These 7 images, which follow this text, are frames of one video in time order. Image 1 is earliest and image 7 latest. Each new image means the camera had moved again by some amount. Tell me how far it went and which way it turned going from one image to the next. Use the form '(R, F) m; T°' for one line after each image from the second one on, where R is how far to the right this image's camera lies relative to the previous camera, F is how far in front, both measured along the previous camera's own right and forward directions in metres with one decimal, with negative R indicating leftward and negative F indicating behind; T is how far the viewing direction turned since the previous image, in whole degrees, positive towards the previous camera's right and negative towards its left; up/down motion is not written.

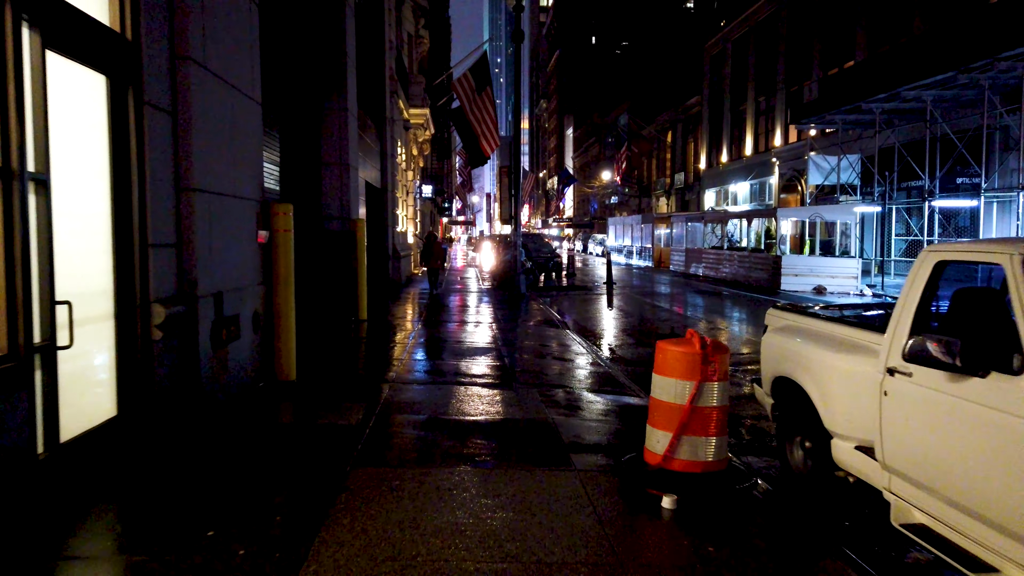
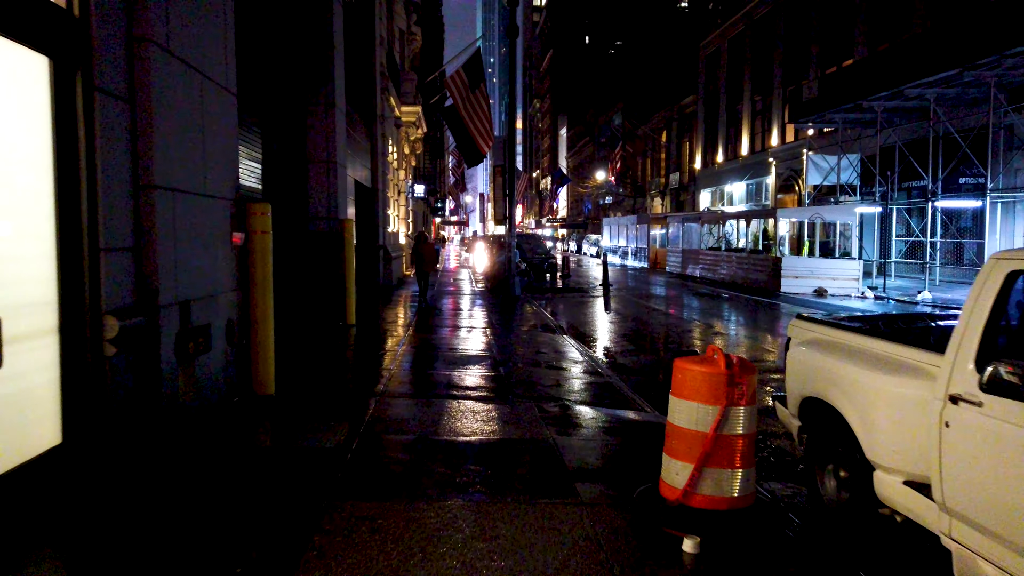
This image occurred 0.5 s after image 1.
(0.0, +0.6) m; +1°
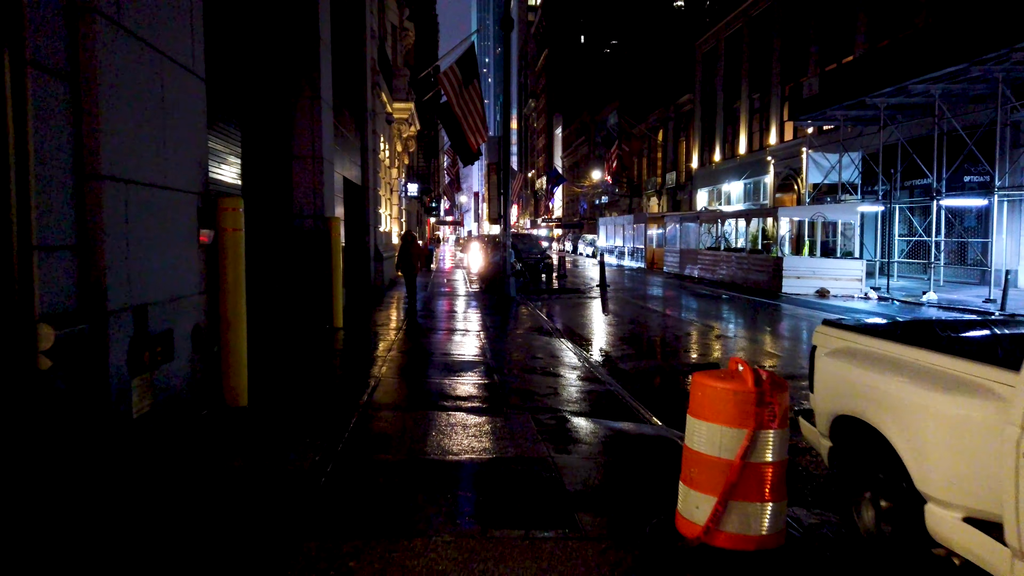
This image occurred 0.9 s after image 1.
(0.0, +0.6) m; 0°
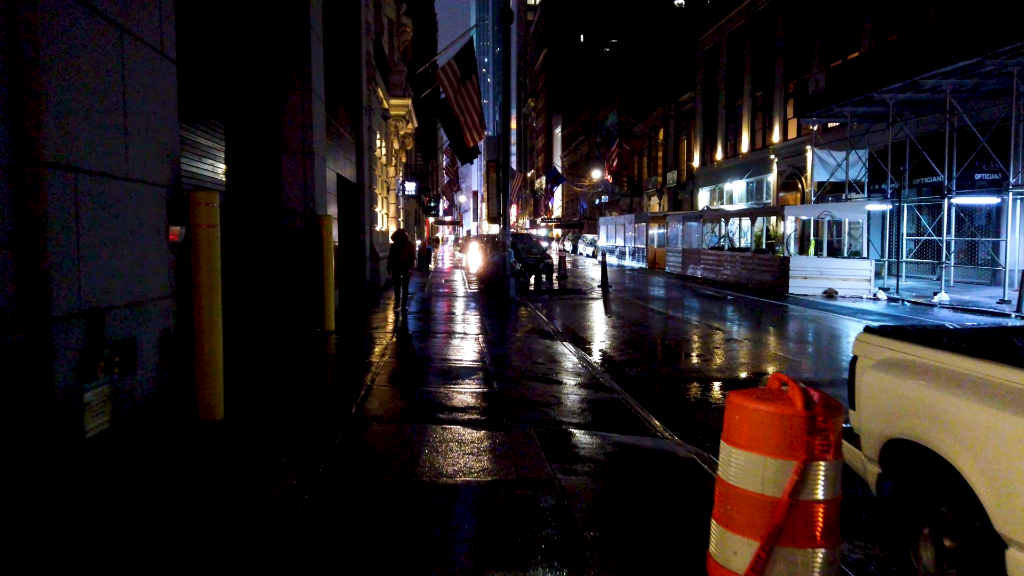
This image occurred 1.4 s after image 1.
(0.0, +0.6) m; 0°
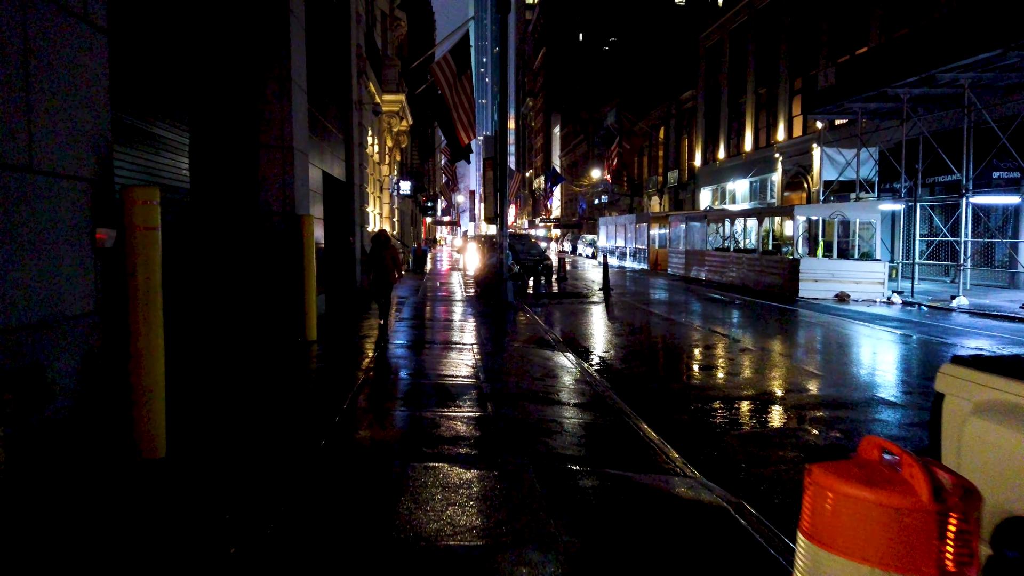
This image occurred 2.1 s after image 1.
(0.0, +1.0) m; 0°
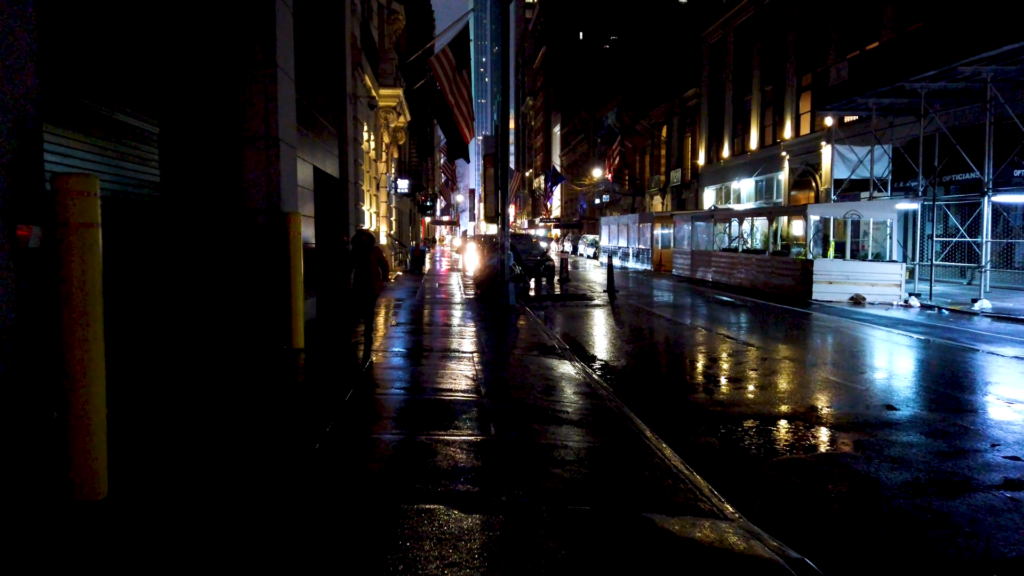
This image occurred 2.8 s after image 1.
(-0.1, +0.9) m; 0°
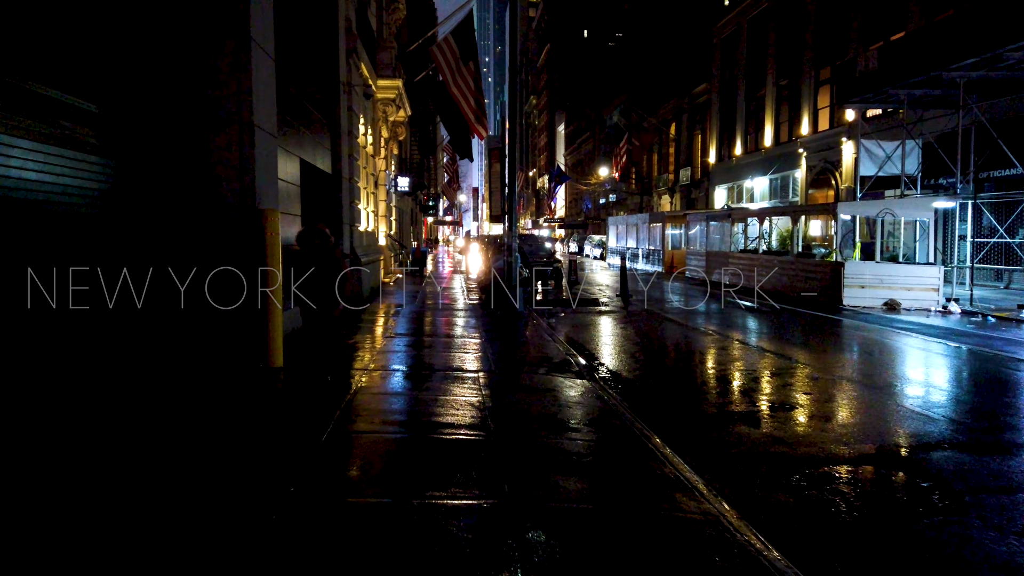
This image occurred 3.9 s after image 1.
(-0.1, +1.4) m; 0°
